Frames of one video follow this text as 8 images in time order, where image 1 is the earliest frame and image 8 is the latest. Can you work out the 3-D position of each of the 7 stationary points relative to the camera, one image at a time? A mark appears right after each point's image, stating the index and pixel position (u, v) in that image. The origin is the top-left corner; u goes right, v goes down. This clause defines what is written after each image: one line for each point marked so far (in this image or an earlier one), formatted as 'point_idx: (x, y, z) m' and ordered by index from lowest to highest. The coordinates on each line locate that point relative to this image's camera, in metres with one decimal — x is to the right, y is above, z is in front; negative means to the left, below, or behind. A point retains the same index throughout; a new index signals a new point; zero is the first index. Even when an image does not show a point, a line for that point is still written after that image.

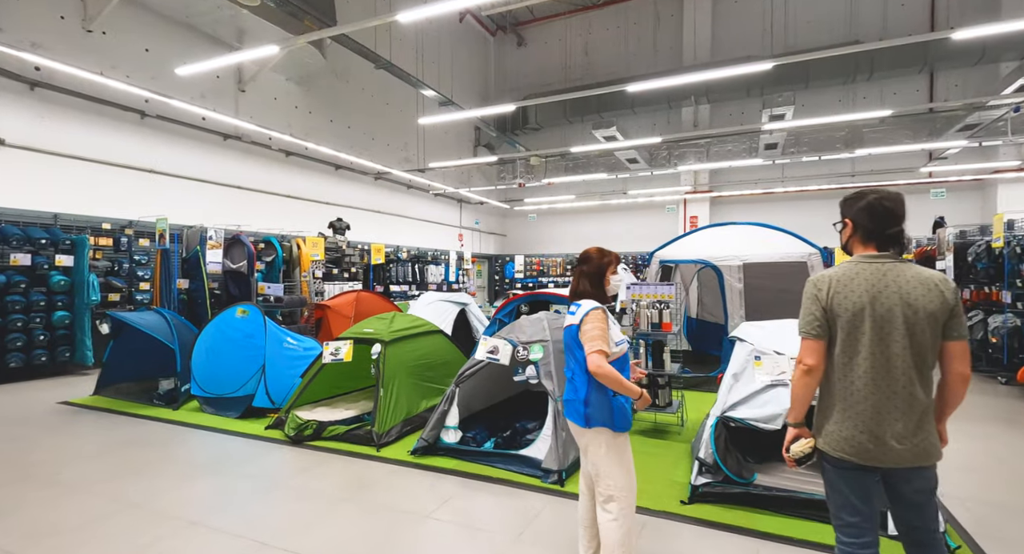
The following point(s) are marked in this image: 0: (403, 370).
0: (-0.8, -0.7, +3.6) m
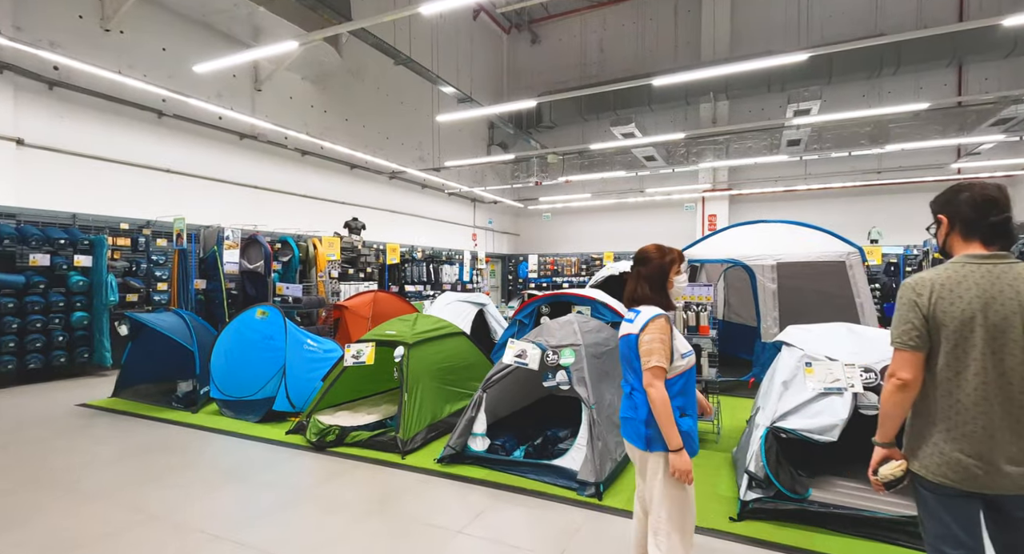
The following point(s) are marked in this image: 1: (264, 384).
0: (-0.6, -0.7, +3.5) m
1: (-2.0, -0.9, +4.0) m
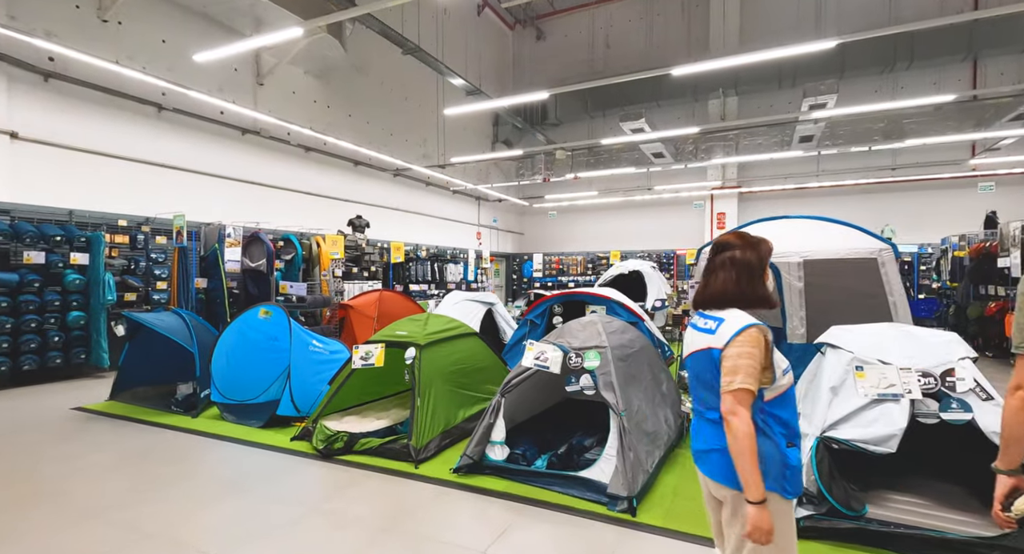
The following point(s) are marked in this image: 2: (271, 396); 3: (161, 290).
0: (-0.5, -0.7, +3.3) m
1: (-1.9, -0.9, +3.8) m
2: (-1.9, -0.9, +3.9) m
3: (-4.1, -0.1, +5.7) m
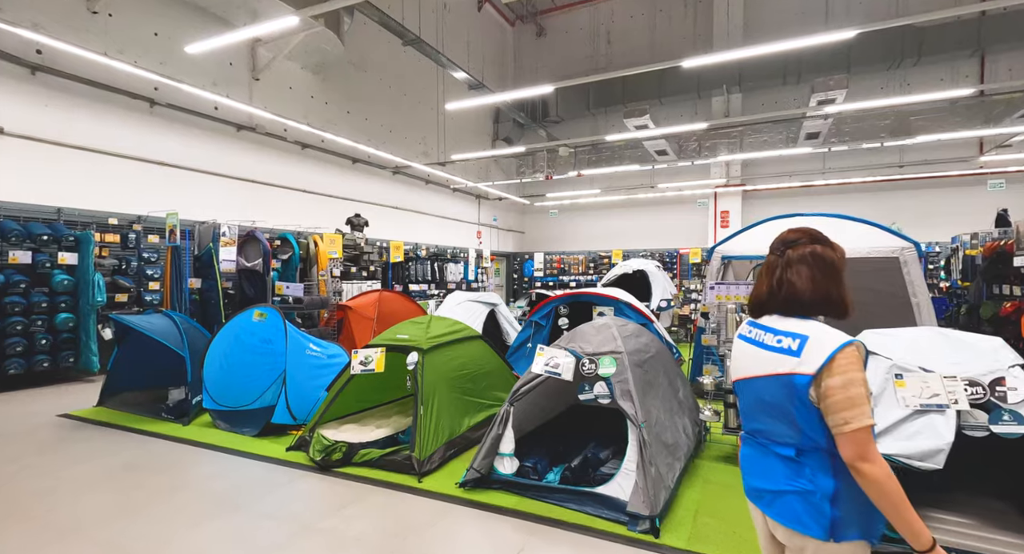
0: (-0.4, -0.7, +3.1) m
1: (-1.9, -0.9, +3.7) m
2: (-1.8, -0.9, +3.7) m
3: (-4.0, -0.2, +5.5) m
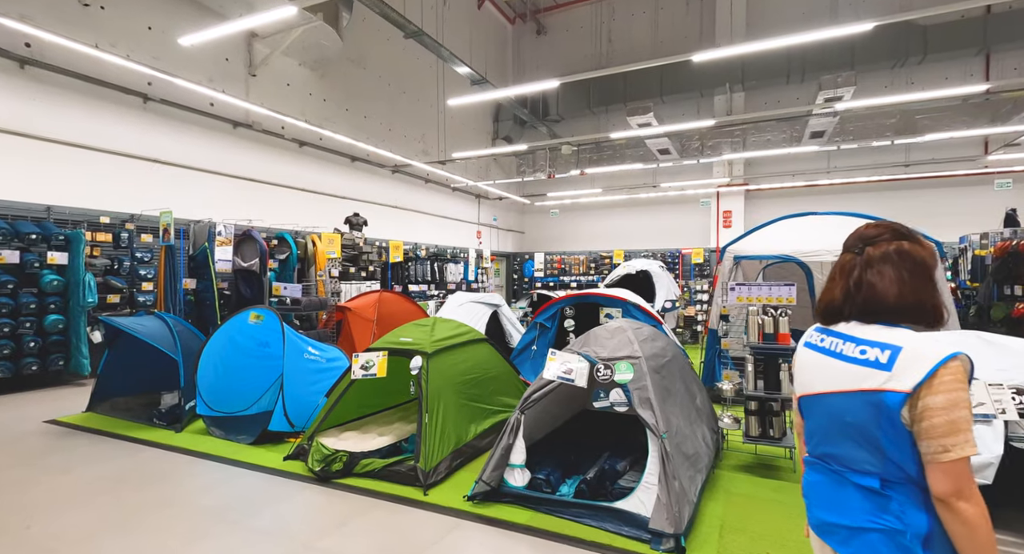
0: (-0.4, -0.7, +3.0) m
1: (-1.8, -0.9, +3.5) m
2: (-1.8, -0.9, +3.5) m
3: (-4.0, -0.2, +5.4) m
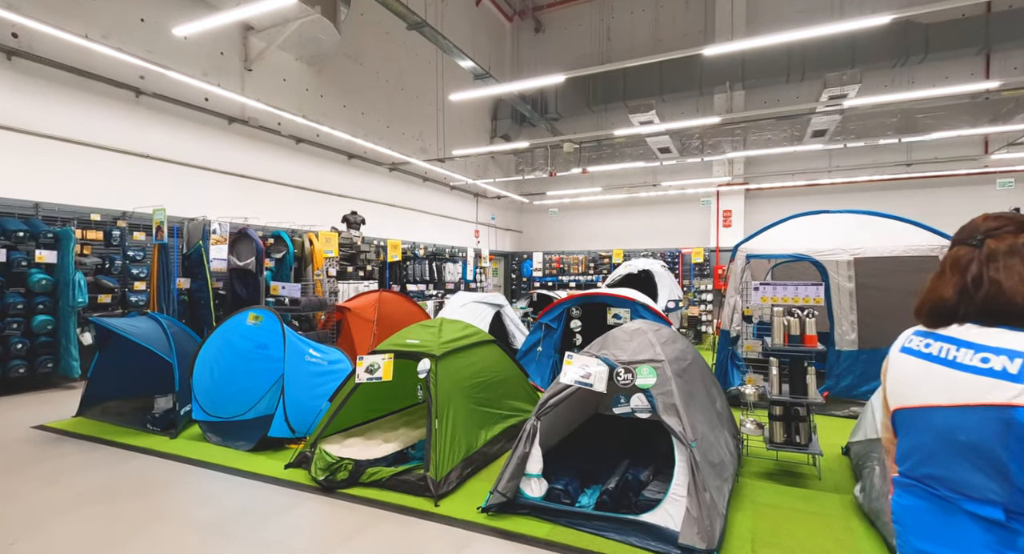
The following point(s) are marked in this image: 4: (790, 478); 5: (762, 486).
0: (-0.3, -0.7, +2.8) m
1: (-1.7, -0.9, +3.4) m
2: (-1.7, -0.9, +3.4) m
3: (-3.9, -0.1, +5.2) m
4: (+1.5, -1.1, +2.7) m
5: (+1.3, -1.1, +2.6) m
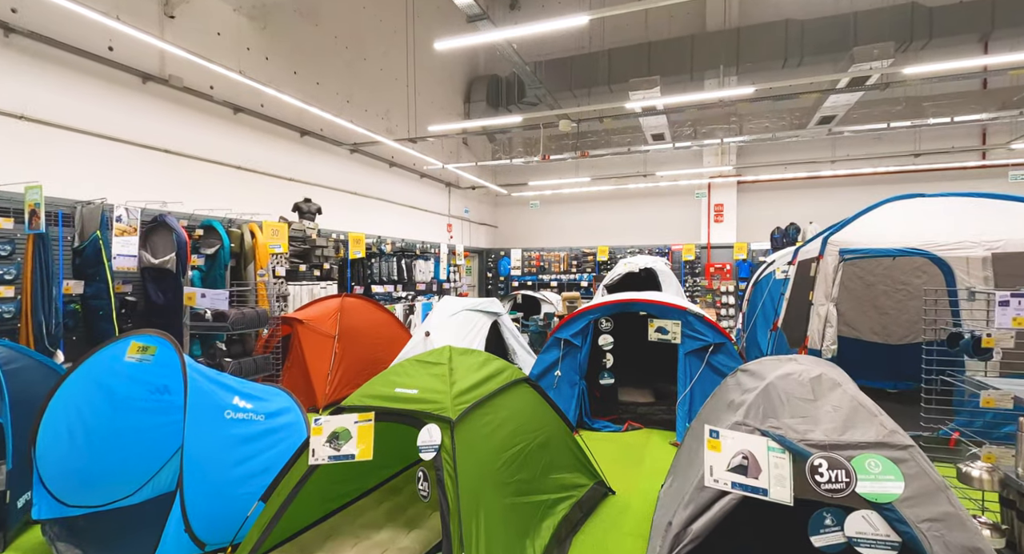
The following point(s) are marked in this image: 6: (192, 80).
0: (-0.1, -0.7, +1.7) m
1: (-1.5, -0.9, +2.0) m
2: (-1.5, -0.9, +2.1) m
3: (-3.9, -0.2, +3.7) m
4: (+1.8, -1.1, +1.6) m
5: (+1.6, -1.1, +1.5) m
6: (-3.5, +2.2, +5.3) m
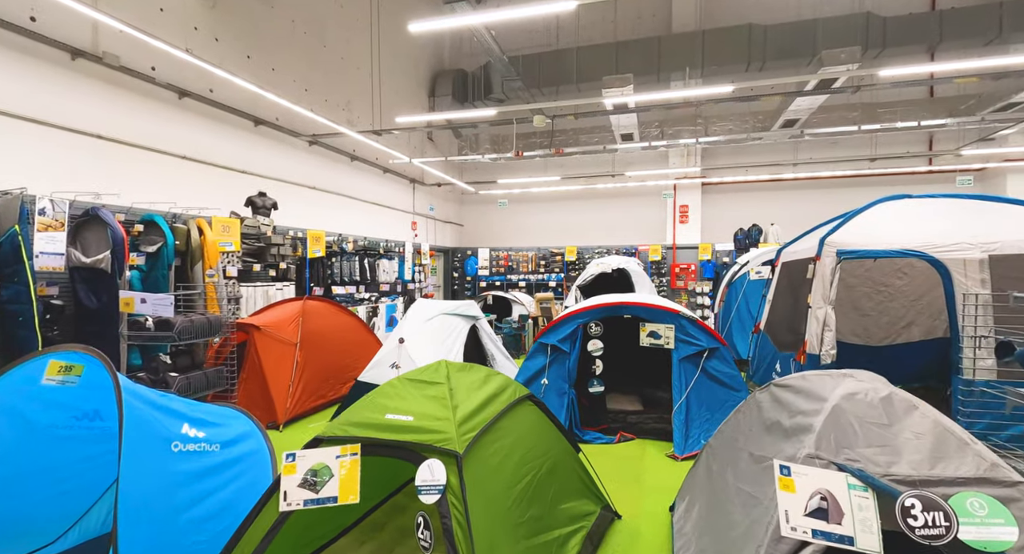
0: (0.0, -0.7, +1.4) m
1: (-1.5, -0.9, +1.7) m
2: (-1.5, -1.0, +1.7) m
3: (-4.0, -0.2, +3.1) m
4: (+1.8, -1.1, +1.5) m
5: (+1.6, -1.1, +1.4) m
6: (-3.7, +2.2, +4.8) m
